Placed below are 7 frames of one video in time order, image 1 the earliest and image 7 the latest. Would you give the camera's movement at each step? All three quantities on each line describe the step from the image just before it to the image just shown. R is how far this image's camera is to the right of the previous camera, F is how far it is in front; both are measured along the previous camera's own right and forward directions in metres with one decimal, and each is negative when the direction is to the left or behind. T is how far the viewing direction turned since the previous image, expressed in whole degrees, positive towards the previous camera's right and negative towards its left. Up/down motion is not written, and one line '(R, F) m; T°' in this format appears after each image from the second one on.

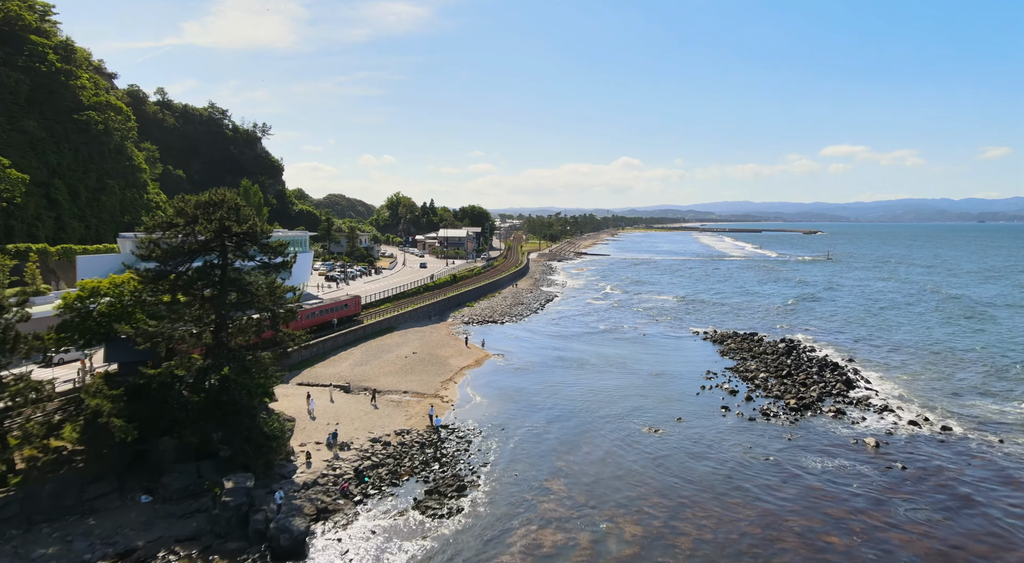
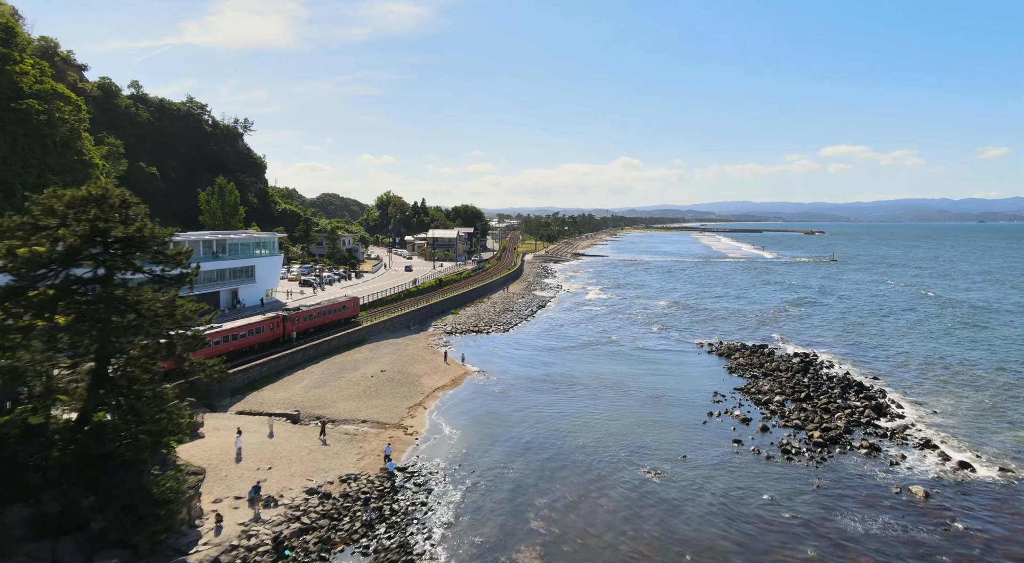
(+0.9, +4.1) m; 0°
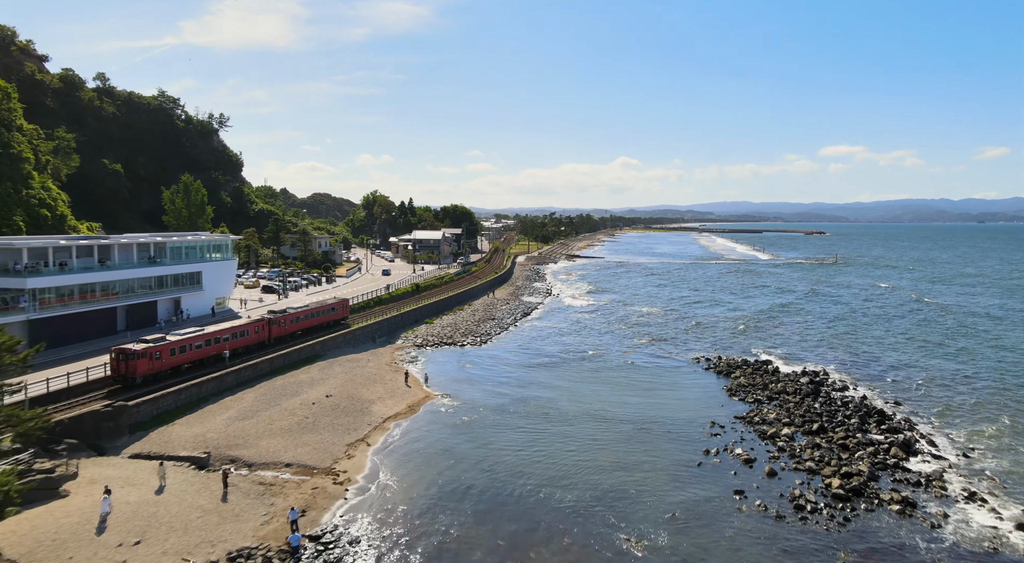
(+1.4, +4.3) m; 0°
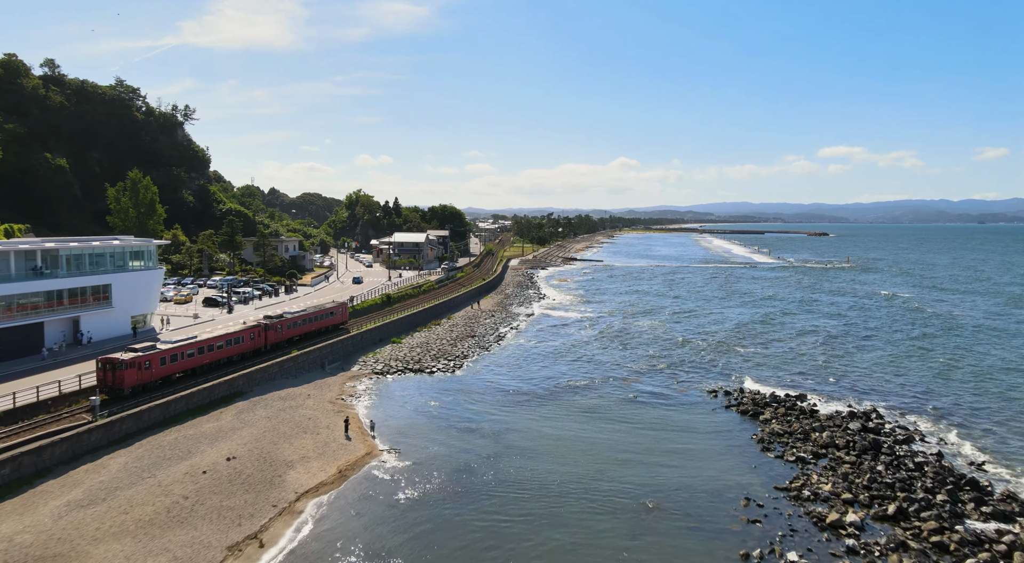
(+1.1, +6.9) m; 0°
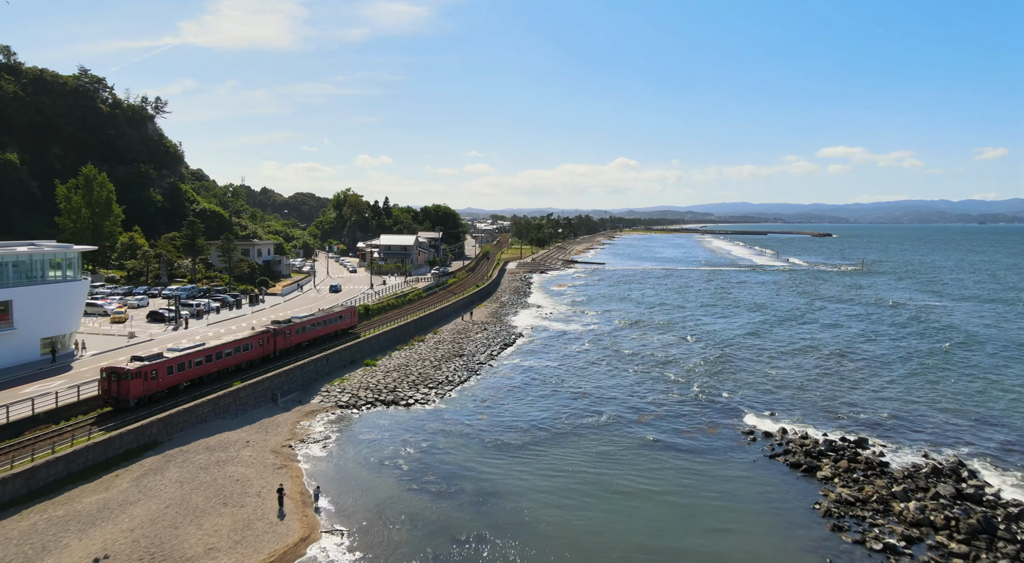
(+0.3, +5.8) m; 0°
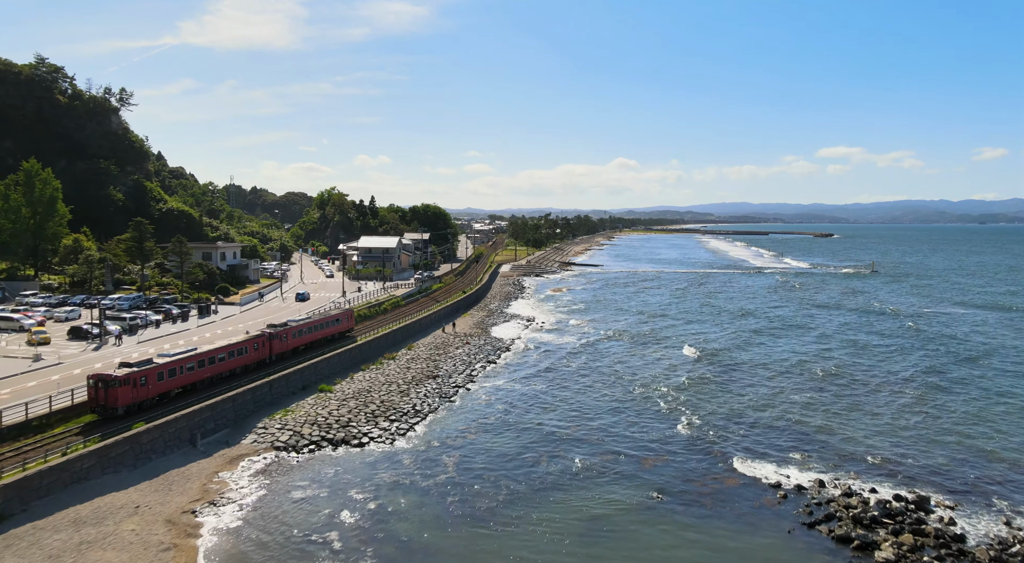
(+0.9, +5.1) m; 0°
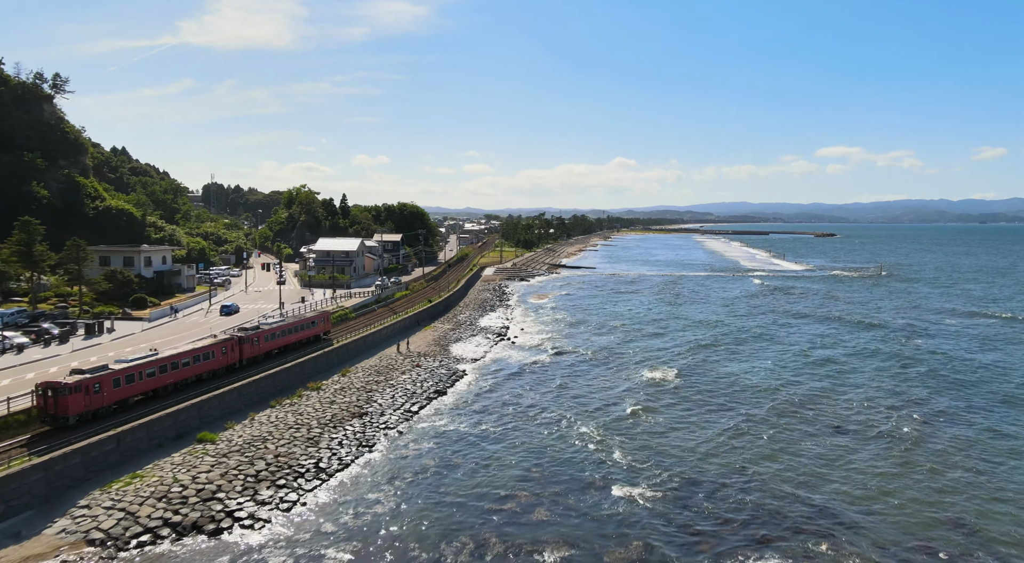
(+2.2, +6.7) m; 0°
